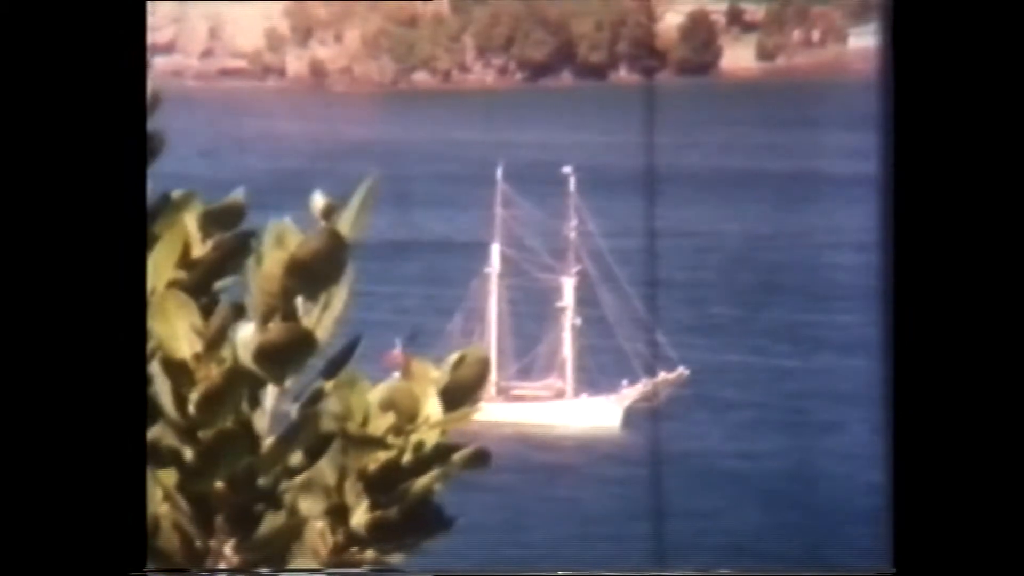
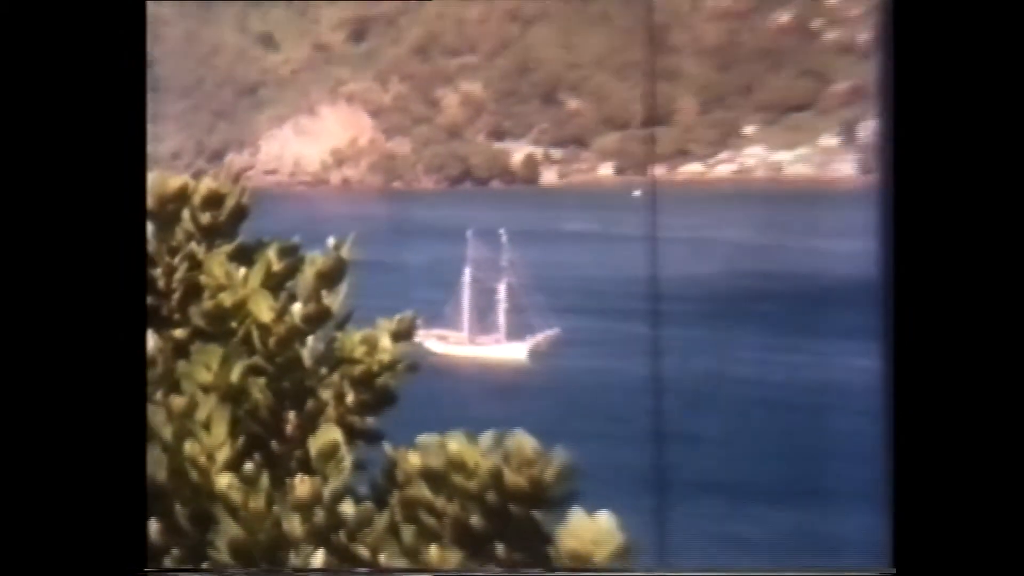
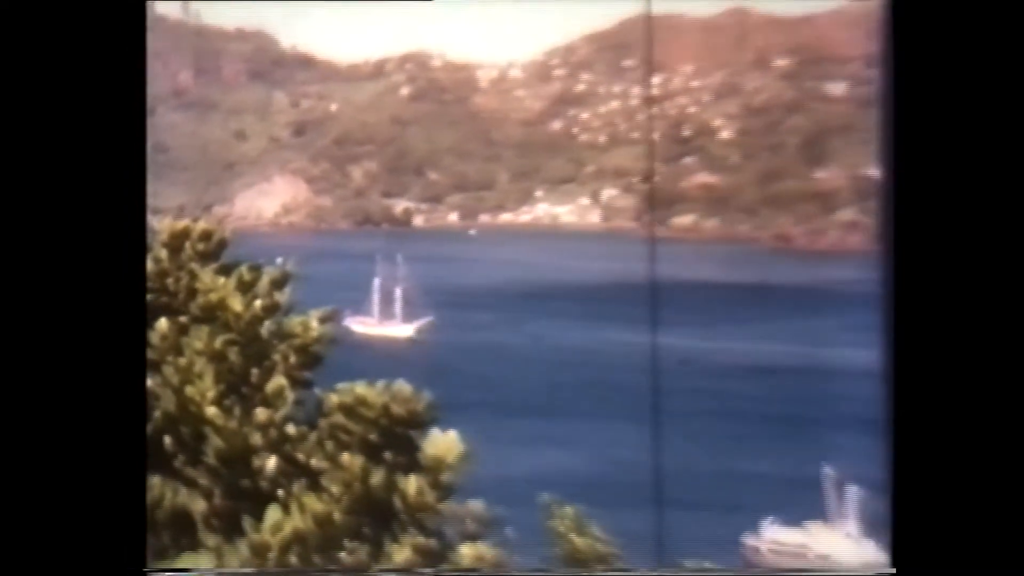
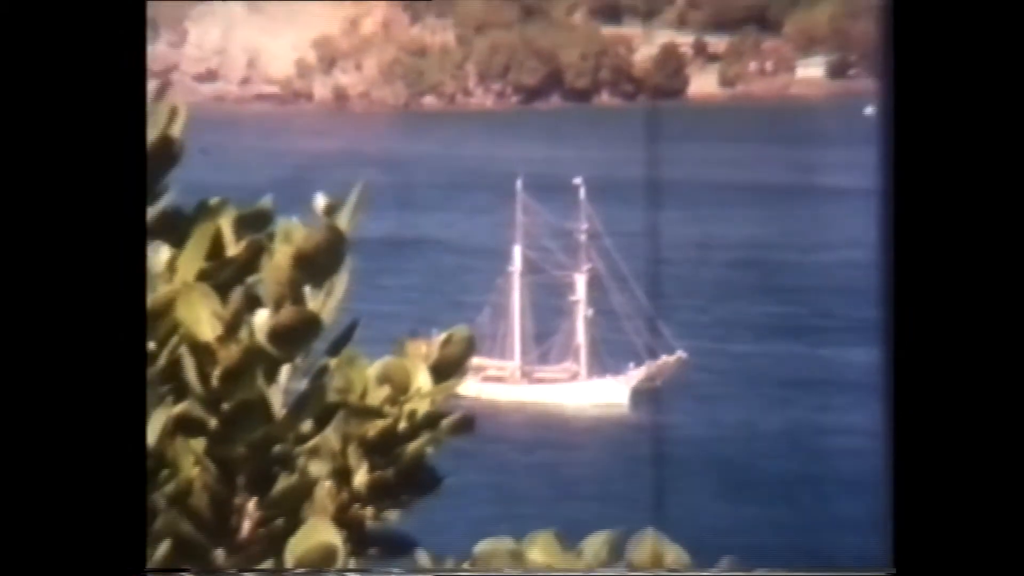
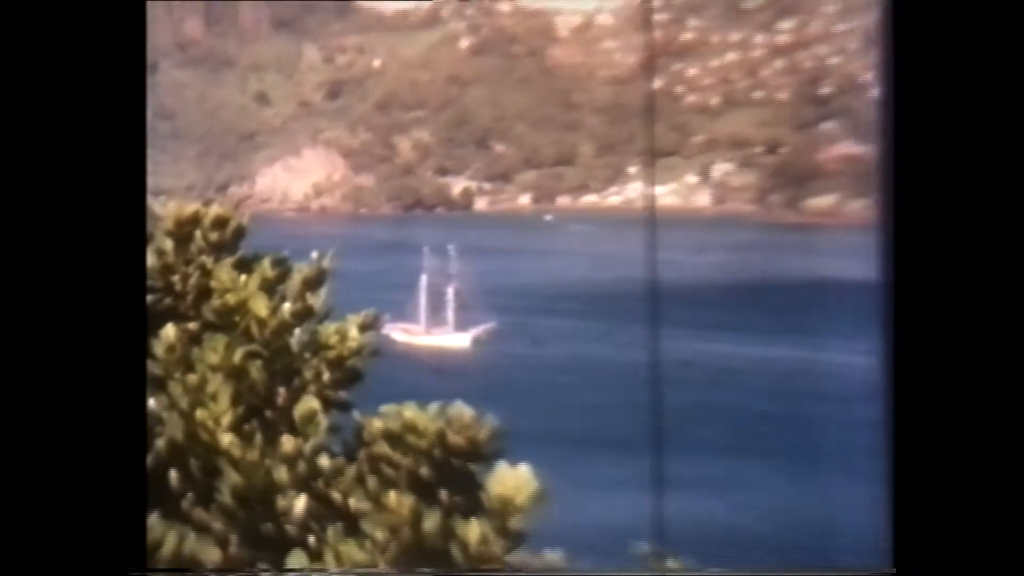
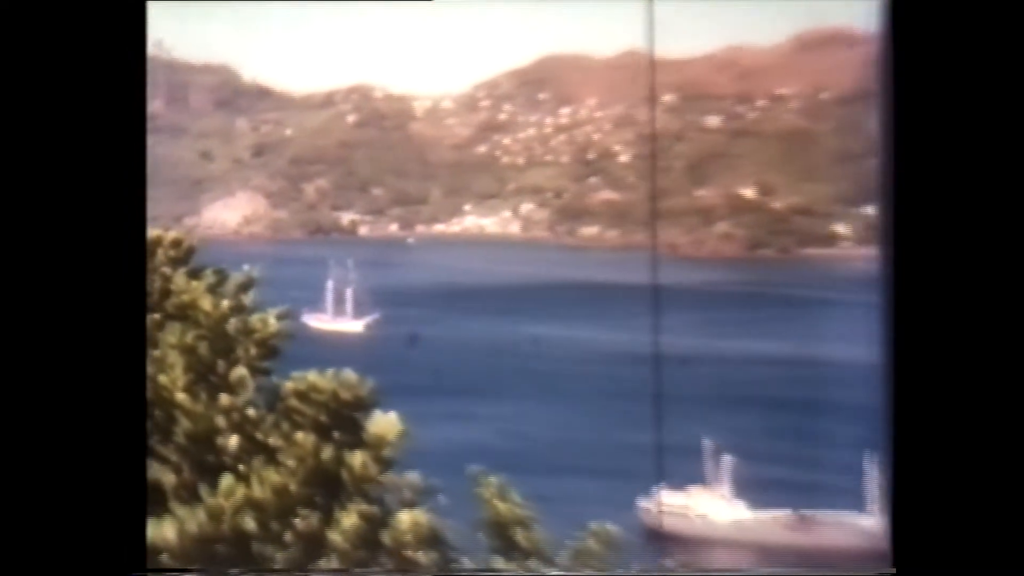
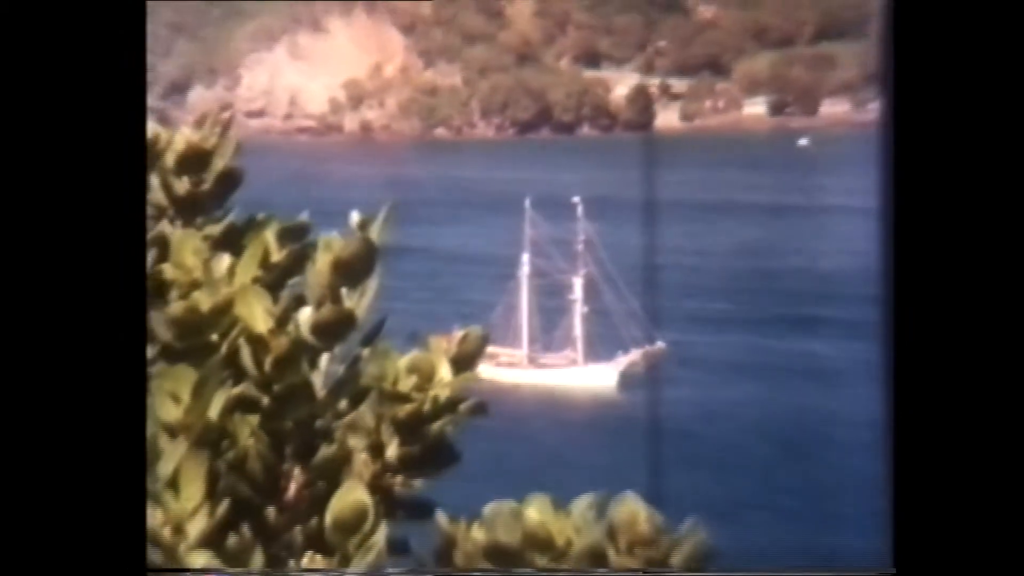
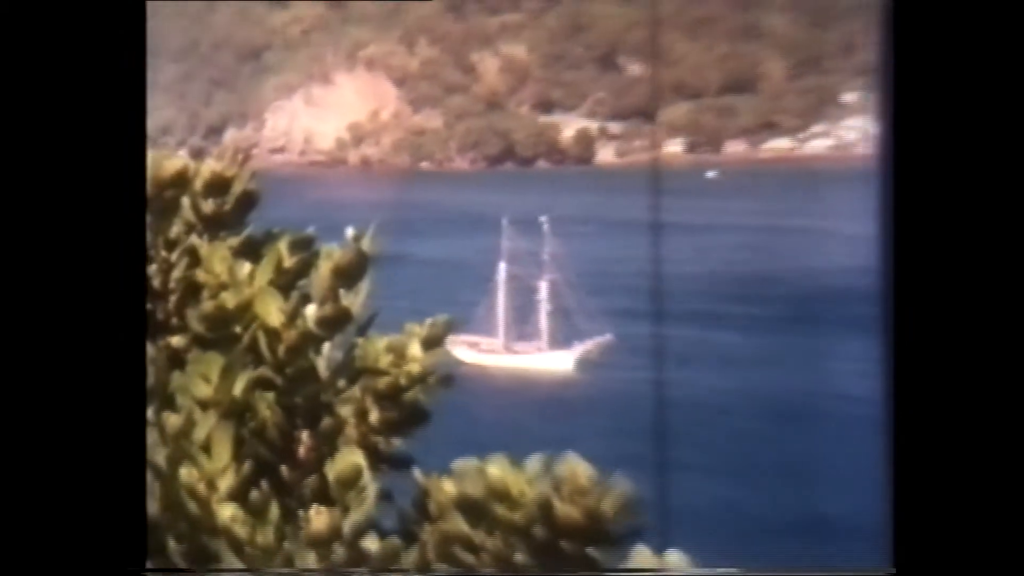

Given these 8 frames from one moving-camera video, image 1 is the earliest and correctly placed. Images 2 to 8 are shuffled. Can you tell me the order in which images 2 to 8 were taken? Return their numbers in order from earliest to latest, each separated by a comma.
4, 7, 8, 2, 5, 3, 6
